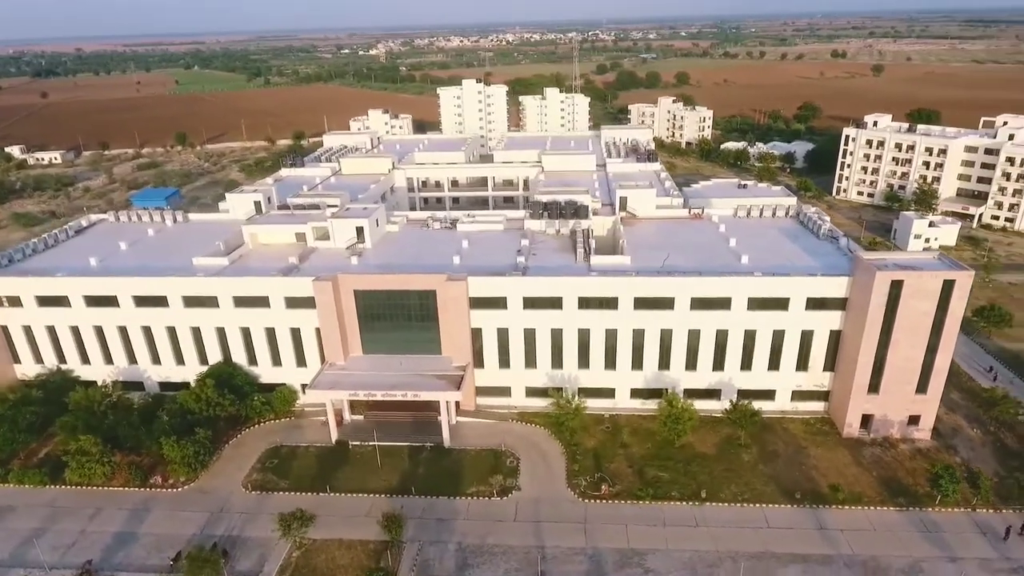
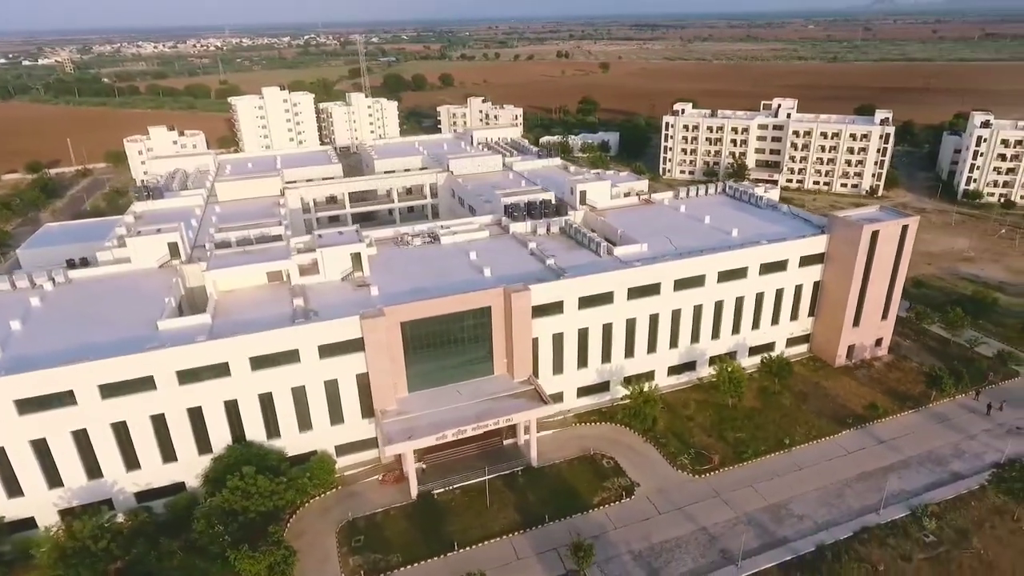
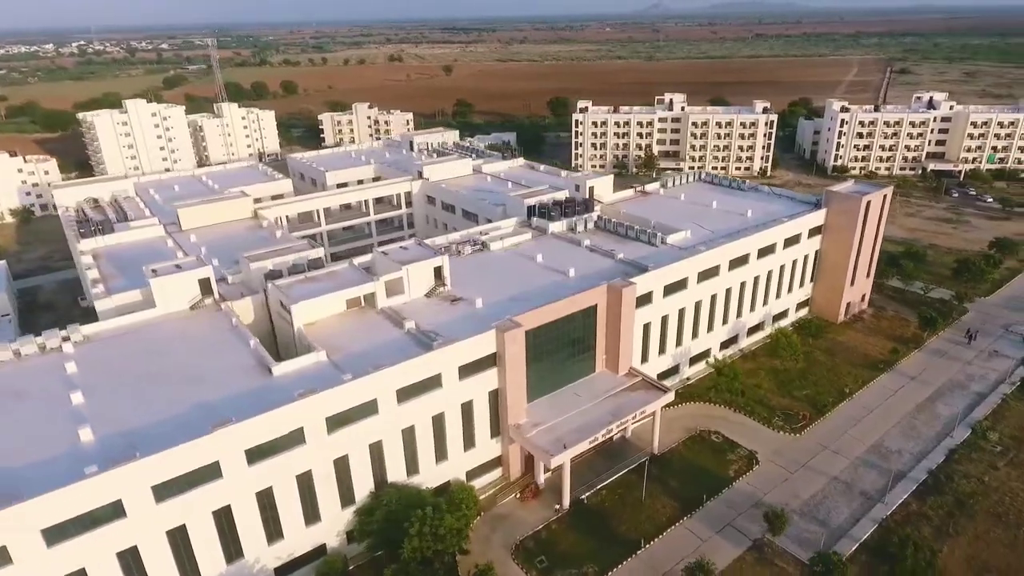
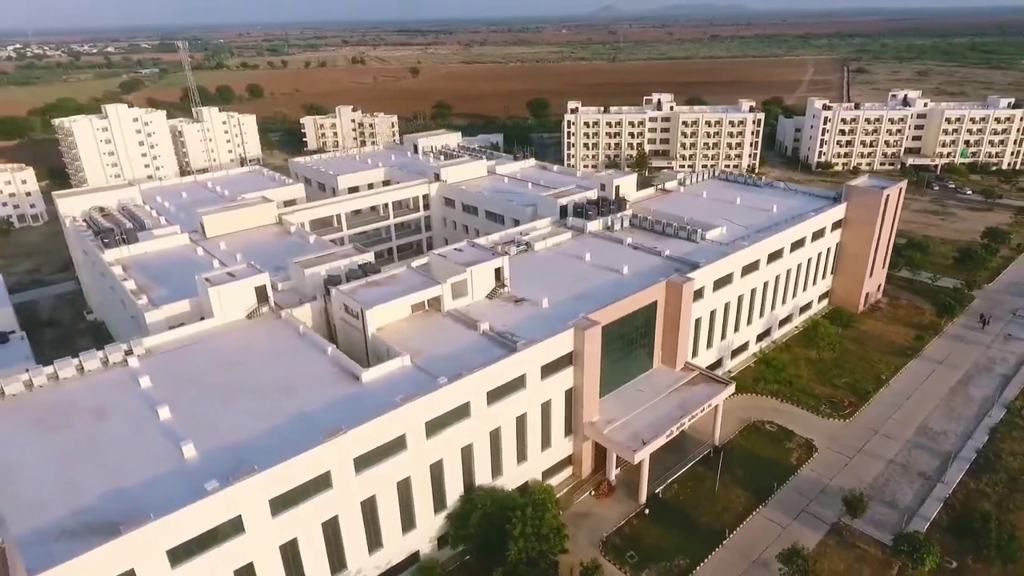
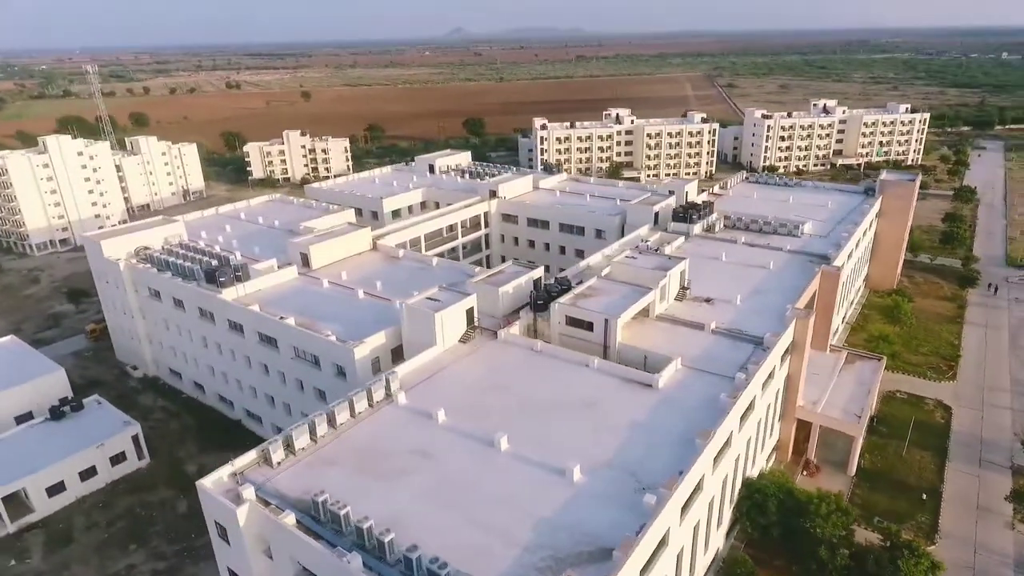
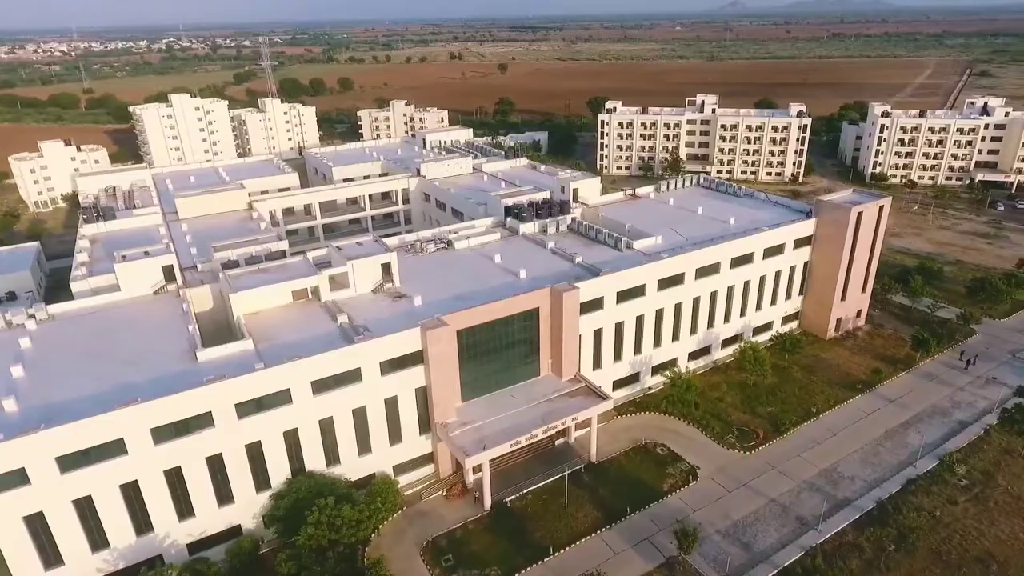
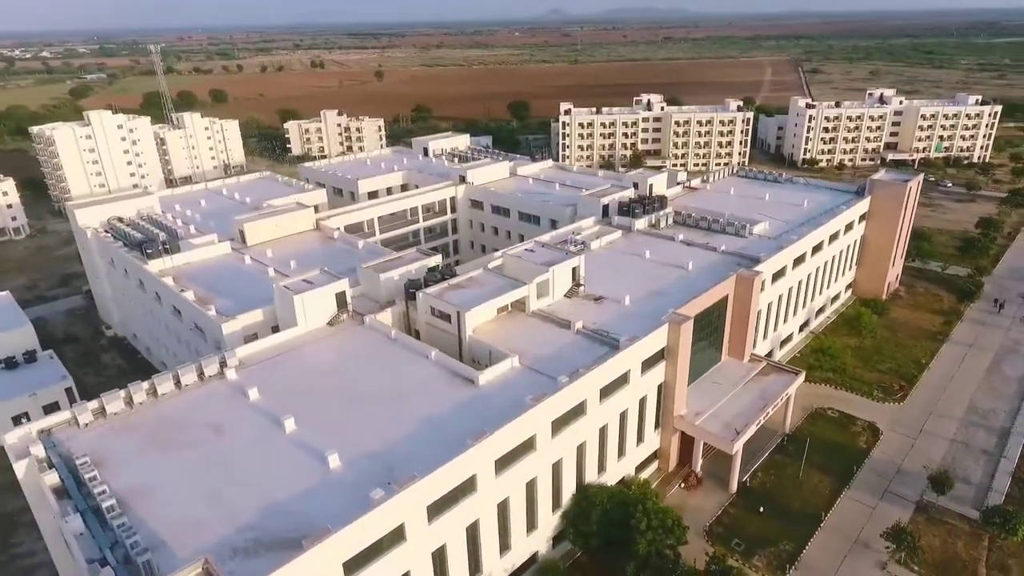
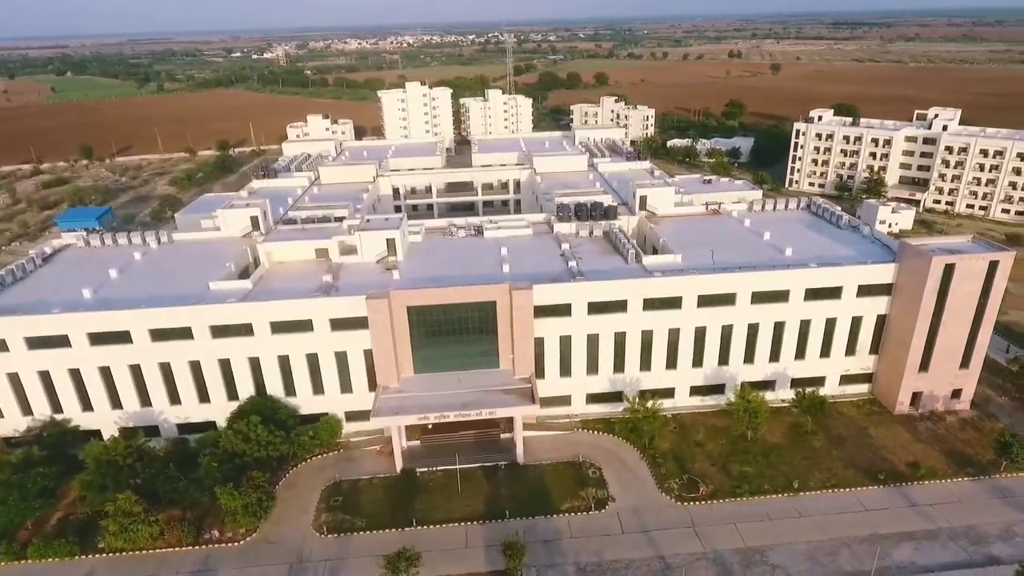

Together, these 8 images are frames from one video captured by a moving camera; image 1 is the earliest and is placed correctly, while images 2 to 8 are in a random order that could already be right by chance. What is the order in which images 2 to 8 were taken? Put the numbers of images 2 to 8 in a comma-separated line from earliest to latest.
8, 2, 6, 3, 4, 7, 5
